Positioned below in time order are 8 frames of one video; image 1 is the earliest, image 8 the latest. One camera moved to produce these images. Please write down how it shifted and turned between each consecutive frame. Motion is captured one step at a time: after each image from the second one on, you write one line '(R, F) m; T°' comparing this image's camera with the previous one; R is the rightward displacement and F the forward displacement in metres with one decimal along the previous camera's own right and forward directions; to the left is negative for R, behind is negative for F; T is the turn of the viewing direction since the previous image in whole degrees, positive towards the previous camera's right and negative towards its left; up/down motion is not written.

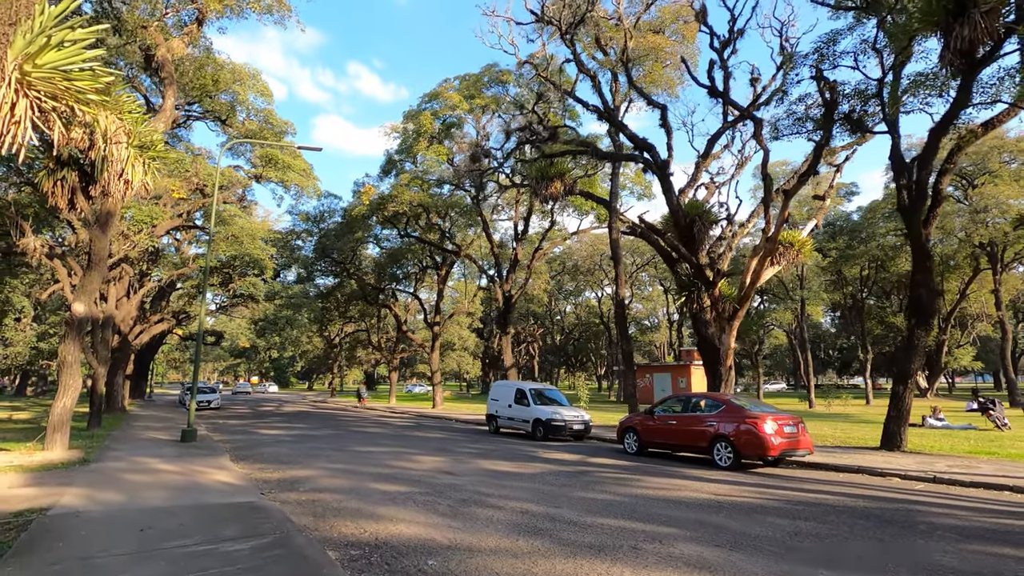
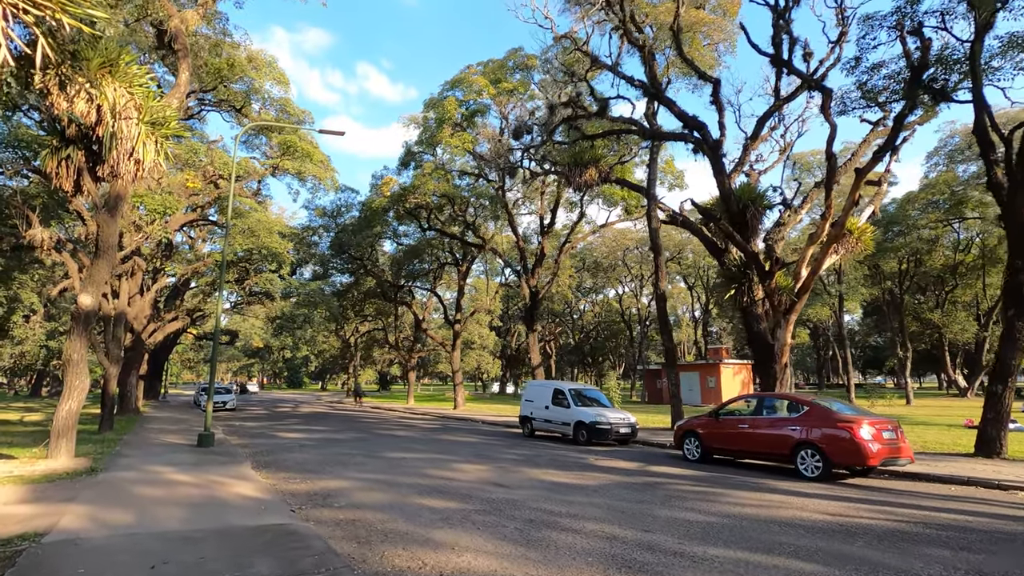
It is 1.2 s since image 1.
(-0.9, +1.3) m; -1°
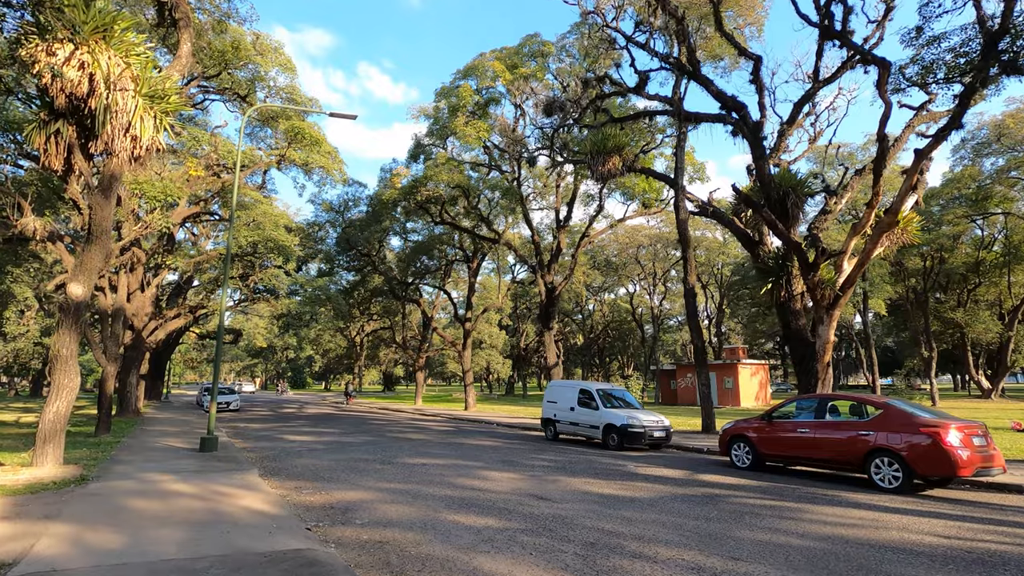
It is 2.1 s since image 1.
(-0.6, +1.1) m; 0°
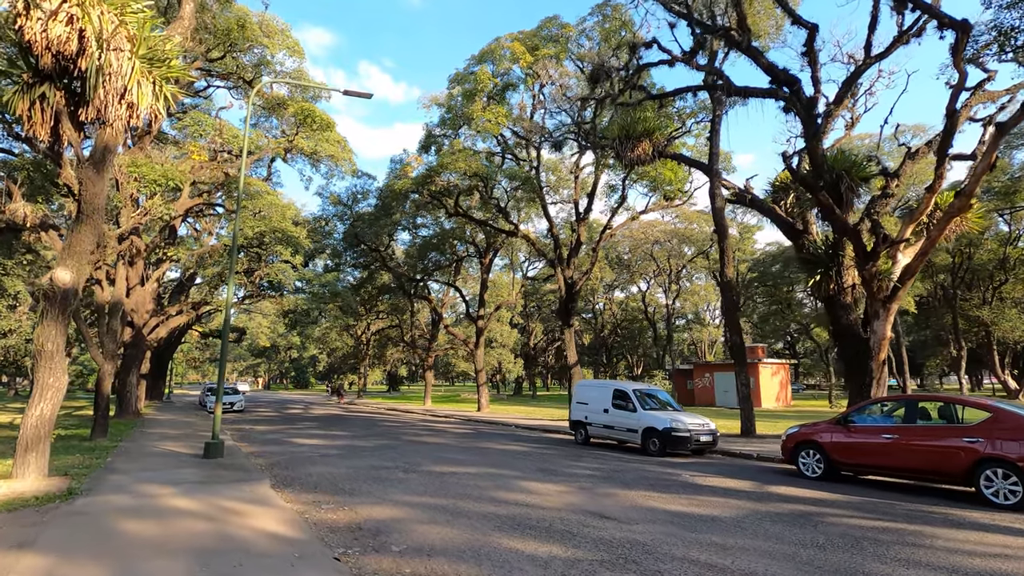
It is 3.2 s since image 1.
(-0.7, +1.2) m; 0°
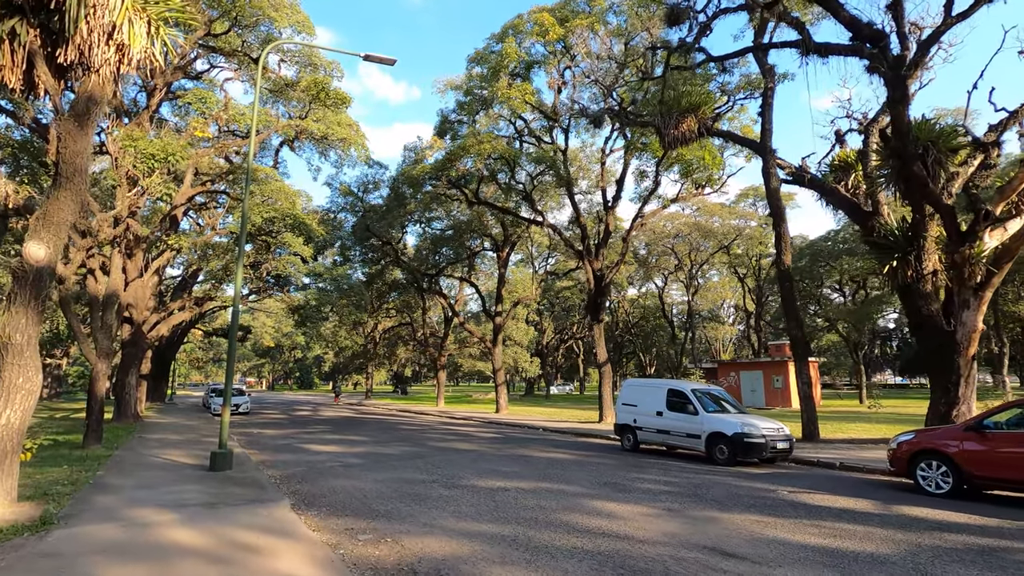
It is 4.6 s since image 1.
(-1.0, +1.6) m; 0°
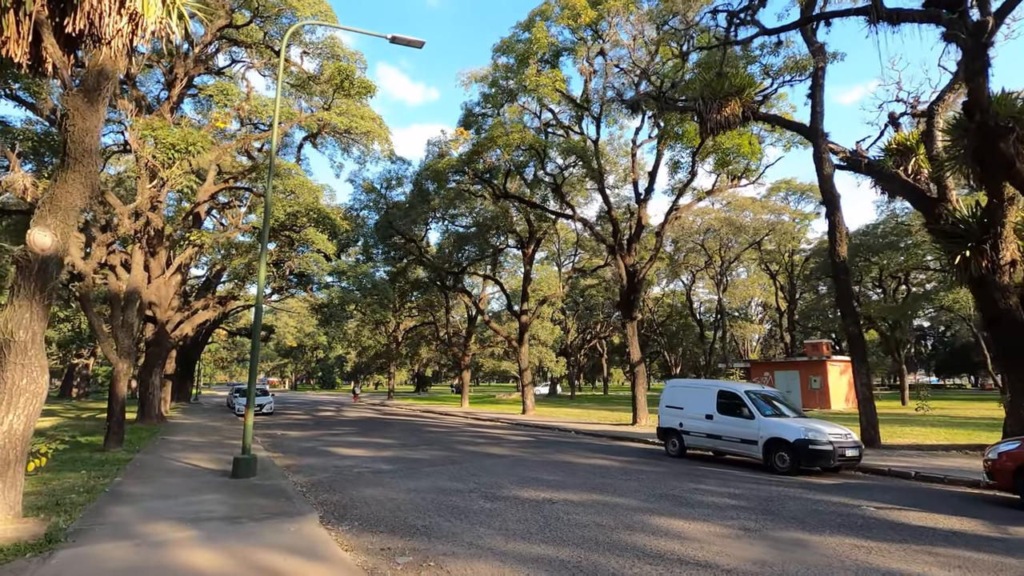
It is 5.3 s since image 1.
(-0.4, +0.8) m; -2°
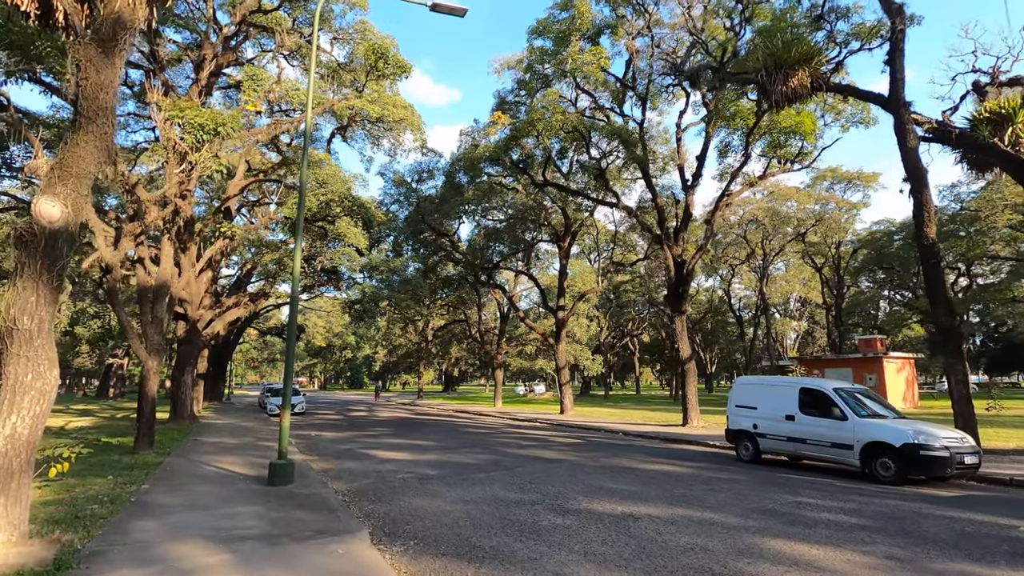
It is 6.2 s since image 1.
(-0.6, +1.1) m; -3°
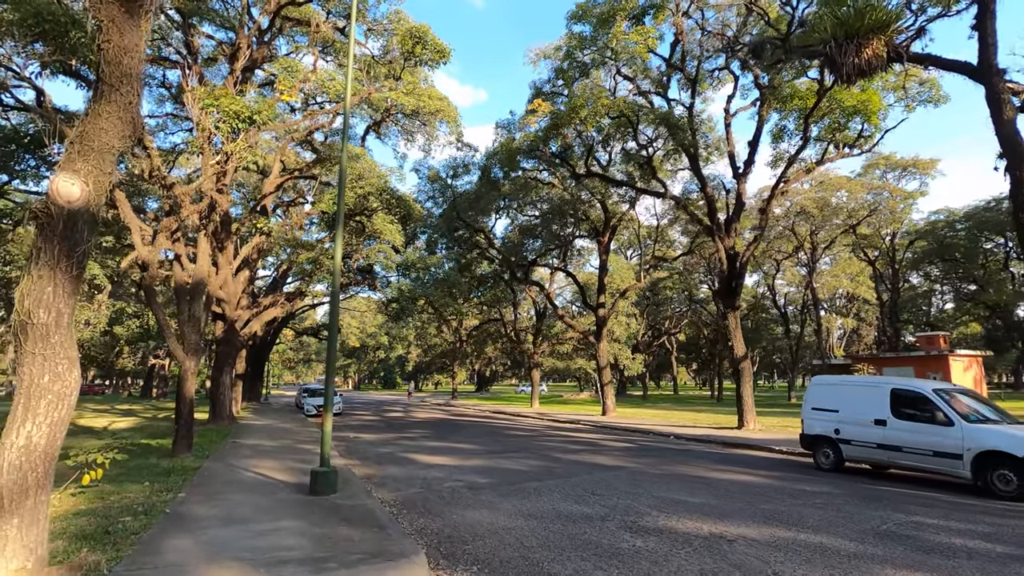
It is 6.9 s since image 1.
(-0.5, +0.8) m; -3°
